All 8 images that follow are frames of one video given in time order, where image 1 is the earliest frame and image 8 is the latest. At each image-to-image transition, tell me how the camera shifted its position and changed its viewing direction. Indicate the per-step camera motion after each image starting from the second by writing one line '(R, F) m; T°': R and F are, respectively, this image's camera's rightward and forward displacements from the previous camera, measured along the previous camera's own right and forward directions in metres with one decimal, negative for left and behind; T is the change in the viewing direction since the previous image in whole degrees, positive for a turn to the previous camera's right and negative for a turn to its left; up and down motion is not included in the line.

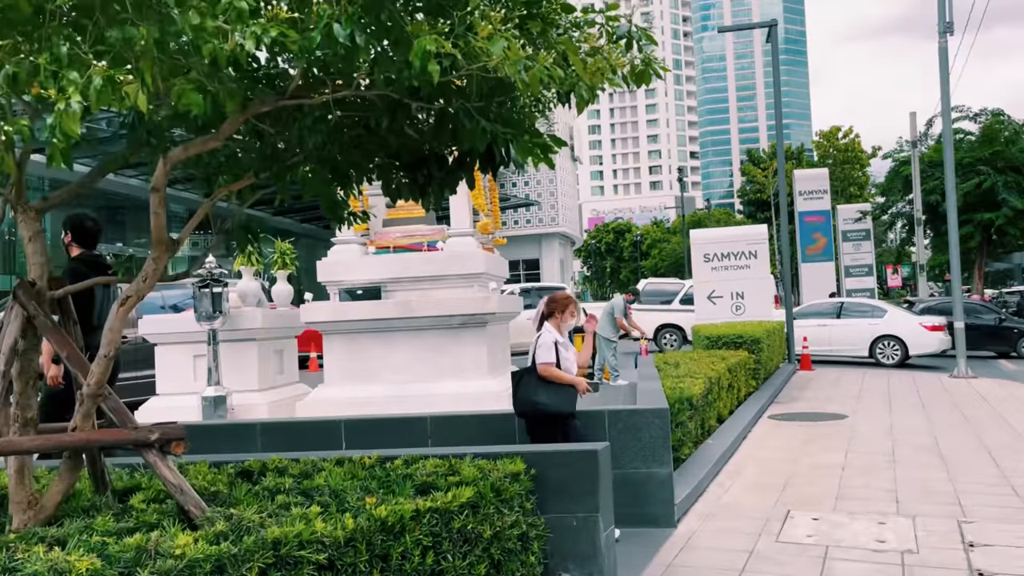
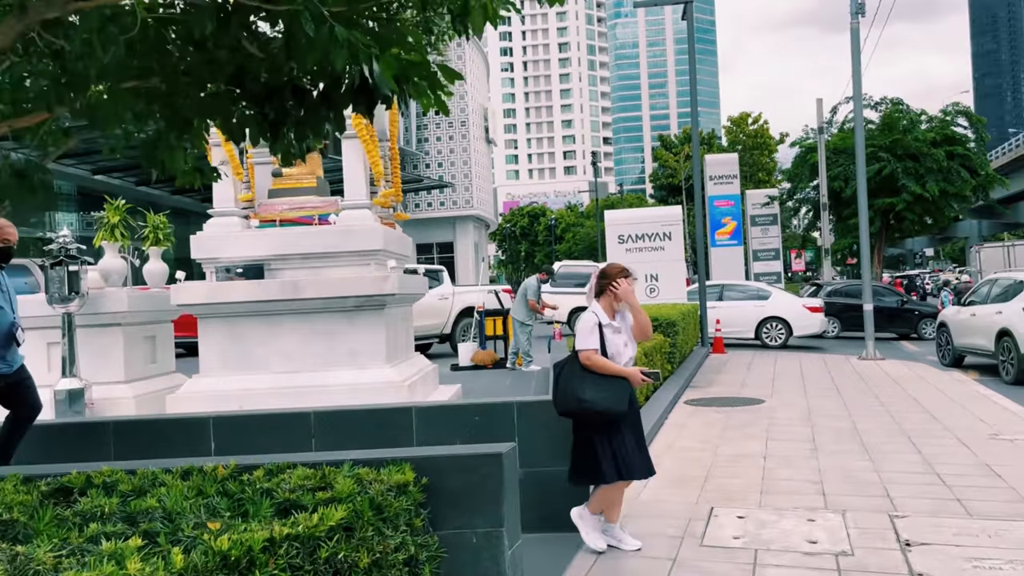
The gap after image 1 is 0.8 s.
(+0.1, +0.7) m; +6°
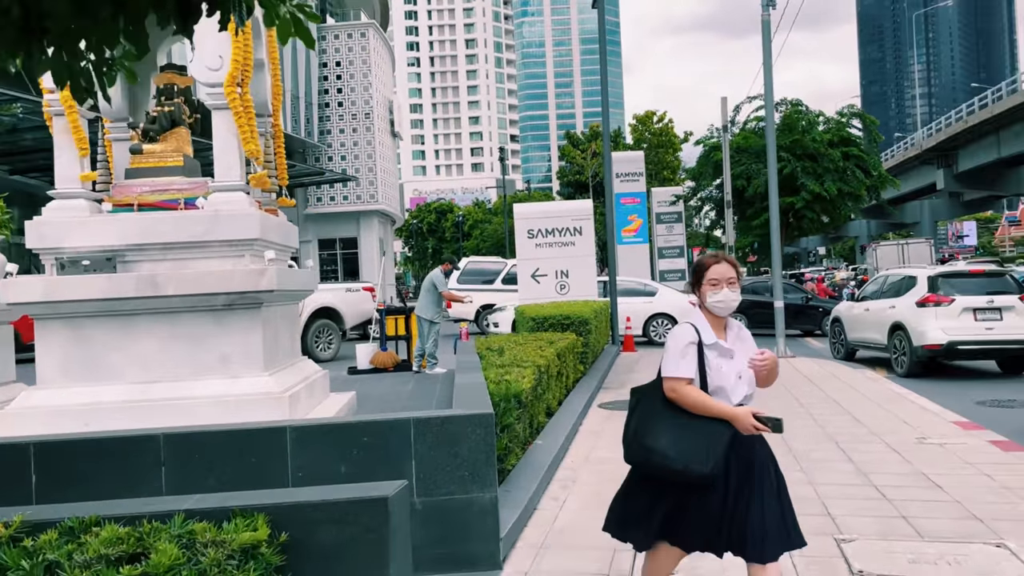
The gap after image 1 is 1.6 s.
(+0.1, +0.9) m; +6°
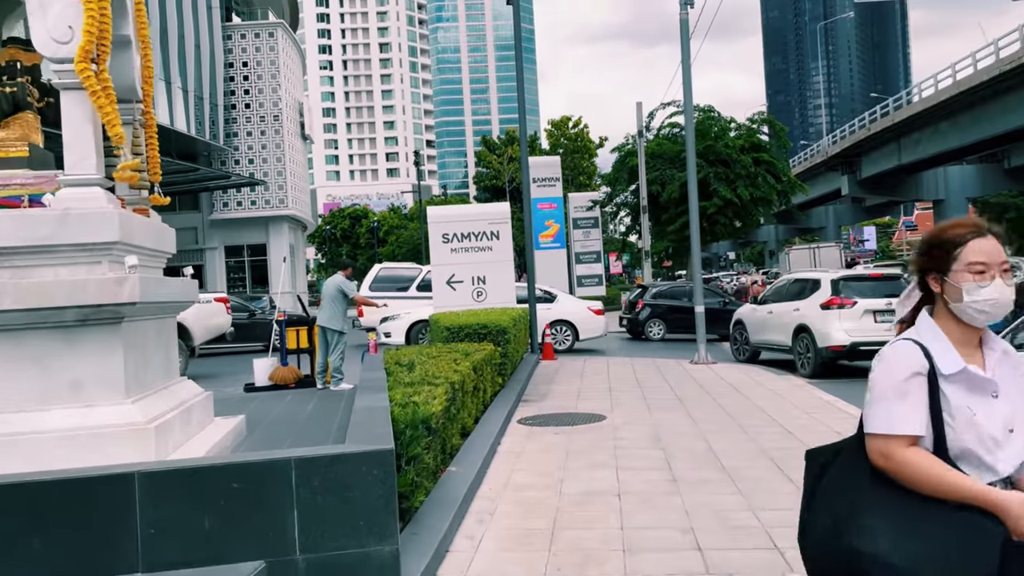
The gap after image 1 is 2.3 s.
(+0.1, +0.8) m; +6°
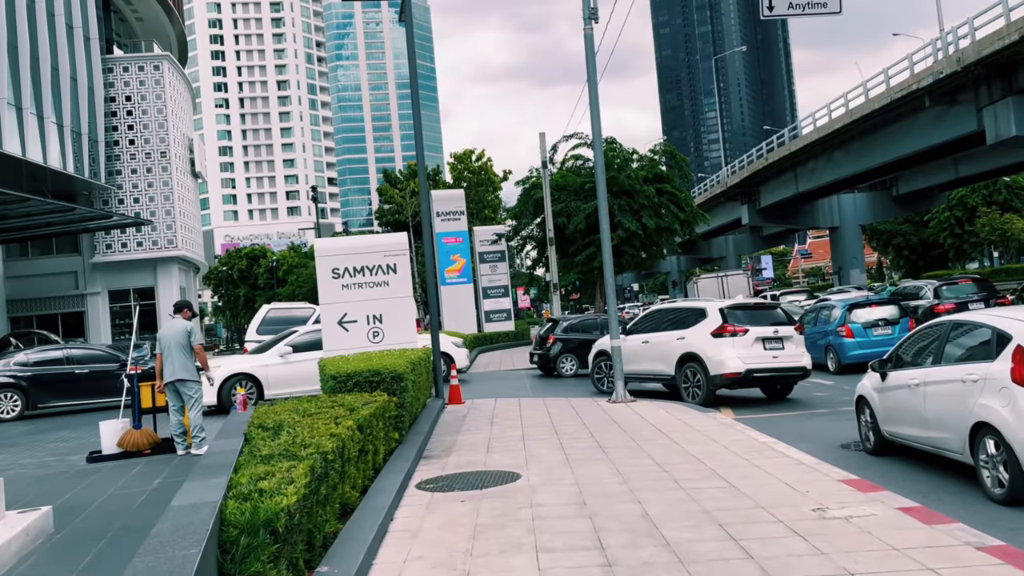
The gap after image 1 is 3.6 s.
(+0.1, +1.4) m; +6°
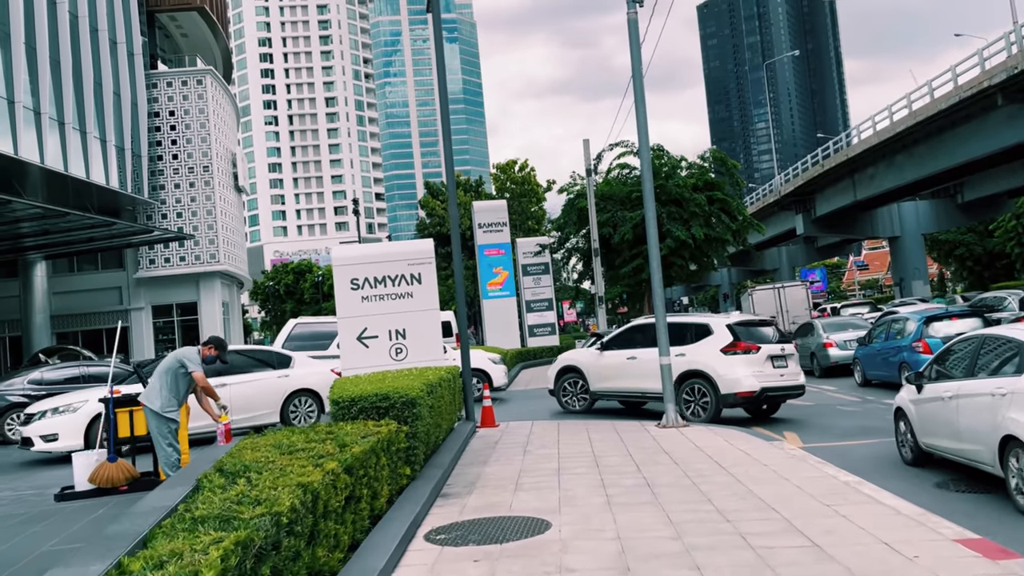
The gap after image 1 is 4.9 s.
(+0.2, +1.4) m; -3°
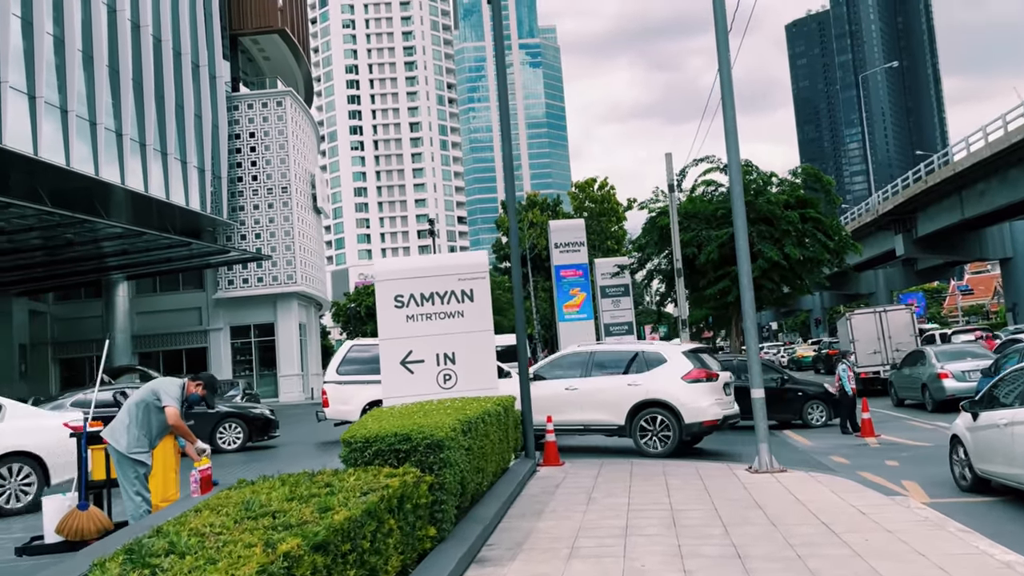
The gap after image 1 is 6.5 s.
(+0.2, +1.7) m; -6°
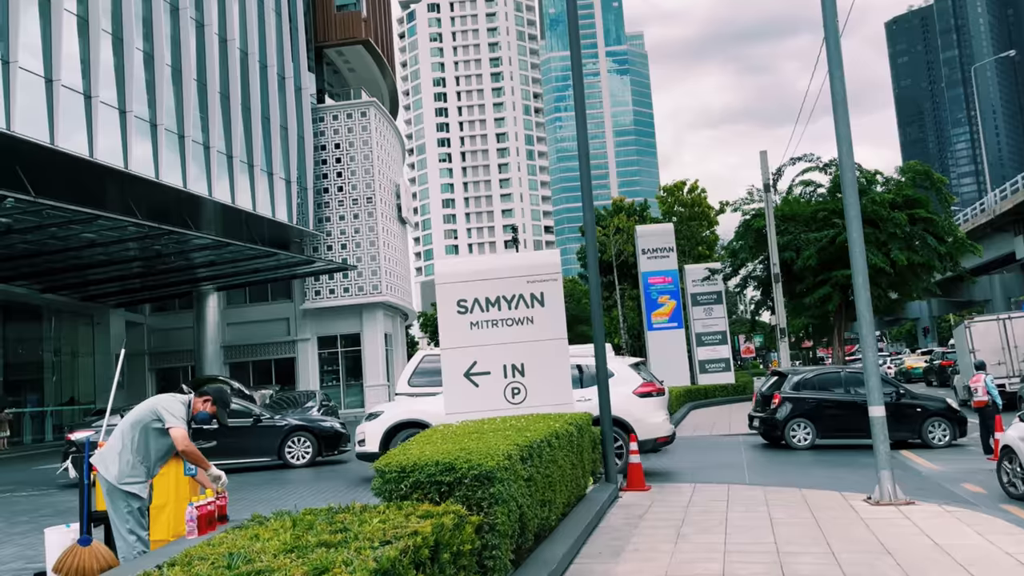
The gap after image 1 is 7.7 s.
(+0.2, +1.2) m; -6°
